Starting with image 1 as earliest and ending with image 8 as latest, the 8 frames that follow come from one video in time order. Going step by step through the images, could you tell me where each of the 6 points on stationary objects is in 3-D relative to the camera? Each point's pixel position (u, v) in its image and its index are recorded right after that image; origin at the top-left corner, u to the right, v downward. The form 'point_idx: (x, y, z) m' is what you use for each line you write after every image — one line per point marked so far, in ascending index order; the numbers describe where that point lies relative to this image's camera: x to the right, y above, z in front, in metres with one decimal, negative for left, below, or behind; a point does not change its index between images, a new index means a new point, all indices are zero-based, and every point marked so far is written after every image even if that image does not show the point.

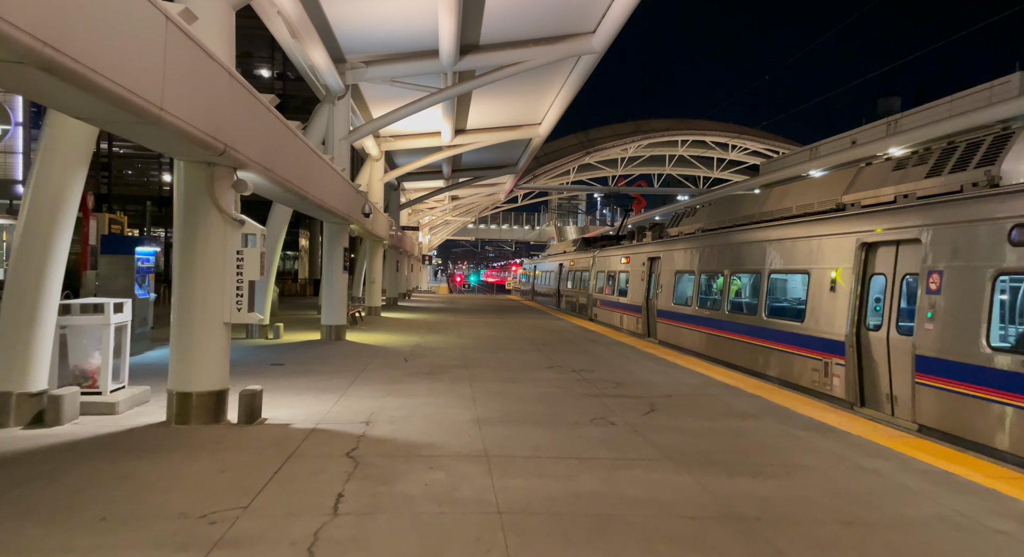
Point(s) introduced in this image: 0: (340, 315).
0: (-3.9, -0.9, +14.6) m
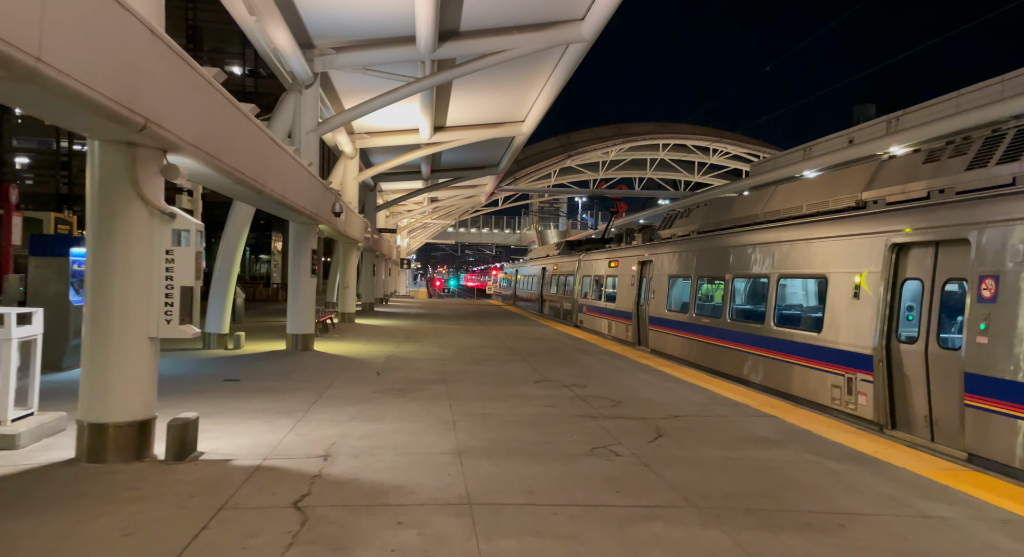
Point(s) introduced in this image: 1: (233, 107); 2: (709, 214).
0: (-4.3, -1.0, +13.4) m
1: (-3.1, +1.9, +6.9) m
2: (+4.1, +1.3, +12.9) m
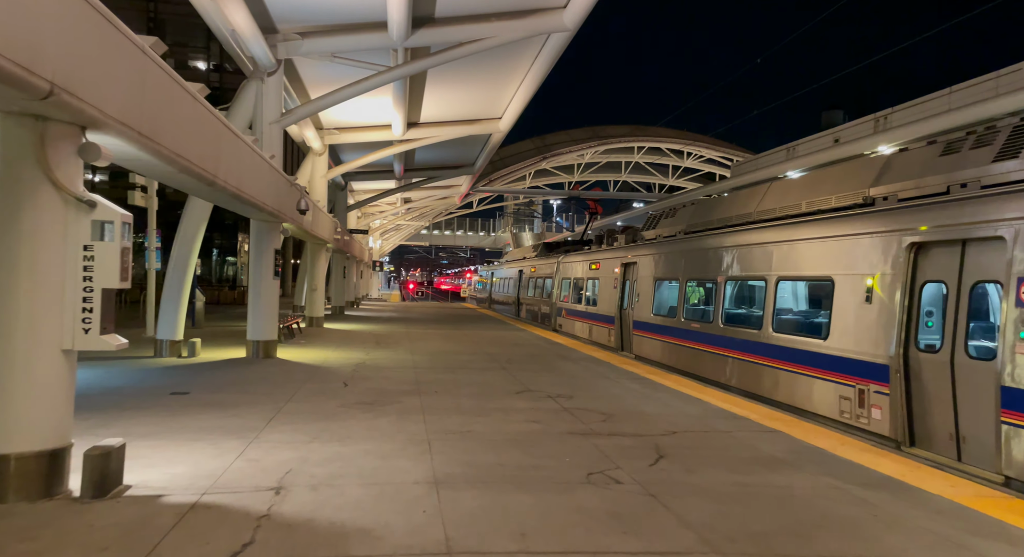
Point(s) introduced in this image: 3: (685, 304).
0: (-4.7, -1.0, +12.5) m
1: (-3.3, +1.9, +6.1) m
2: (+3.7, +1.3, +12.4) m
3: (+3.2, -0.5, +11.8) m
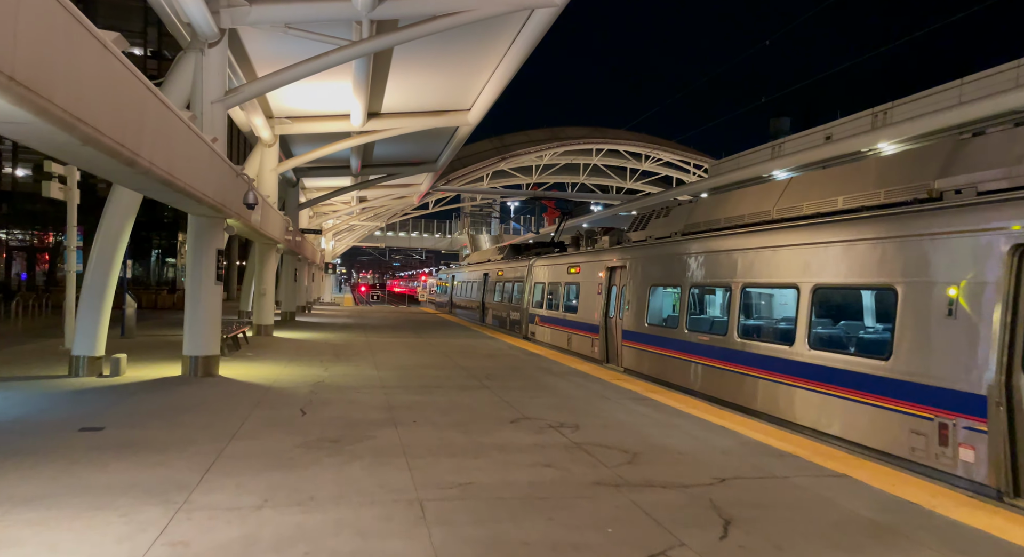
0: (-5.1, -1.1, +10.7) m
1: (-3.1, +1.8, +4.5) m
2: (+3.3, +1.2, +11.2) m
3: (+2.9, -0.6, +10.6) m
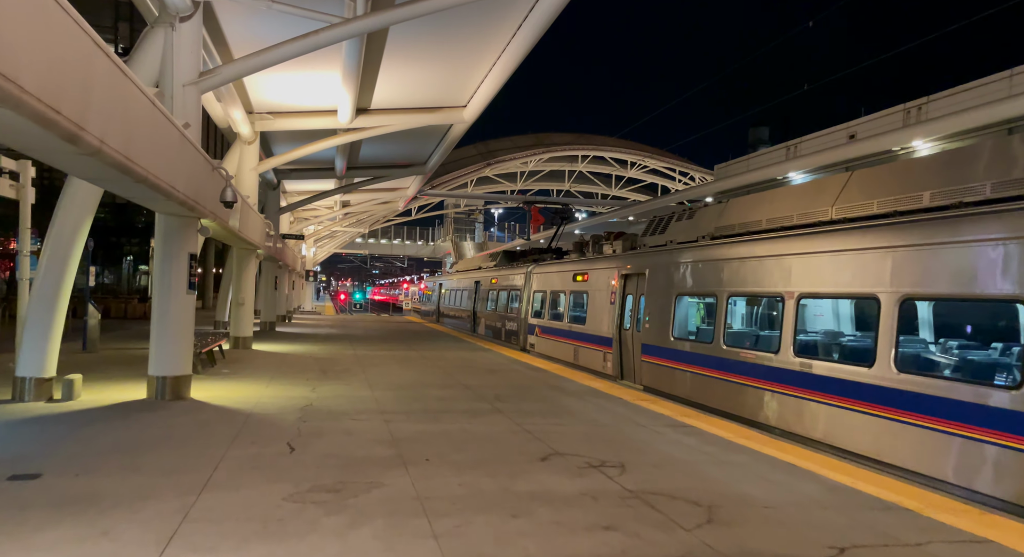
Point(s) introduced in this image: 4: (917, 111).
0: (-4.9, -1.2, +9.3) m
1: (-2.7, +1.8, +3.2) m
2: (+3.5, +1.0, +10.2) m
3: (+3.1, -0.7, +9.5) m
4: (+8.2, +3.4, +12.9) m
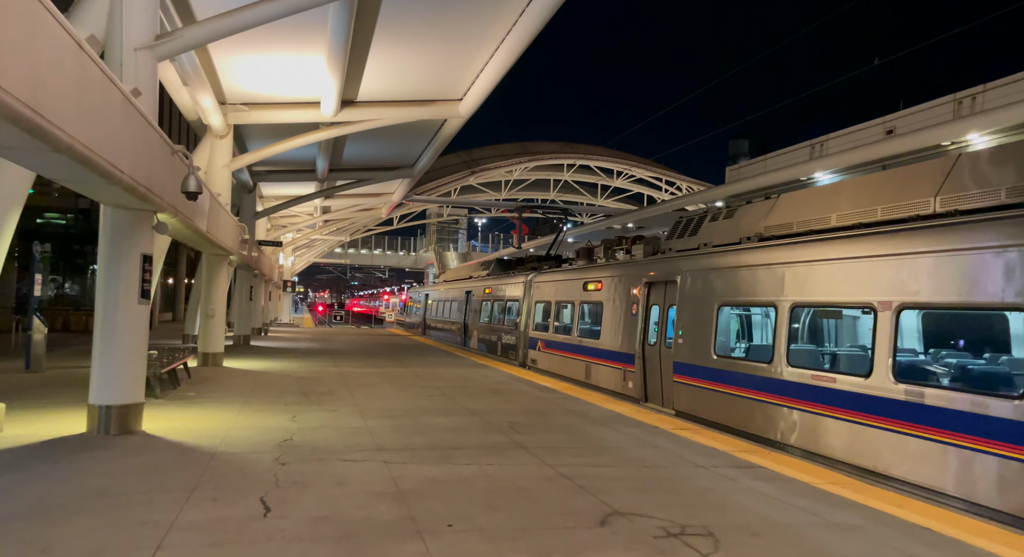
0: (-4.6, -1.3, +7.6) m
1: (-2.2, +1.8, +1.6) m
2: (+3.8, +0.9, +8.8) m
3: (+3.4, -0.8, +8.1) m
4: (+8.4, +3.2, +11.7) m
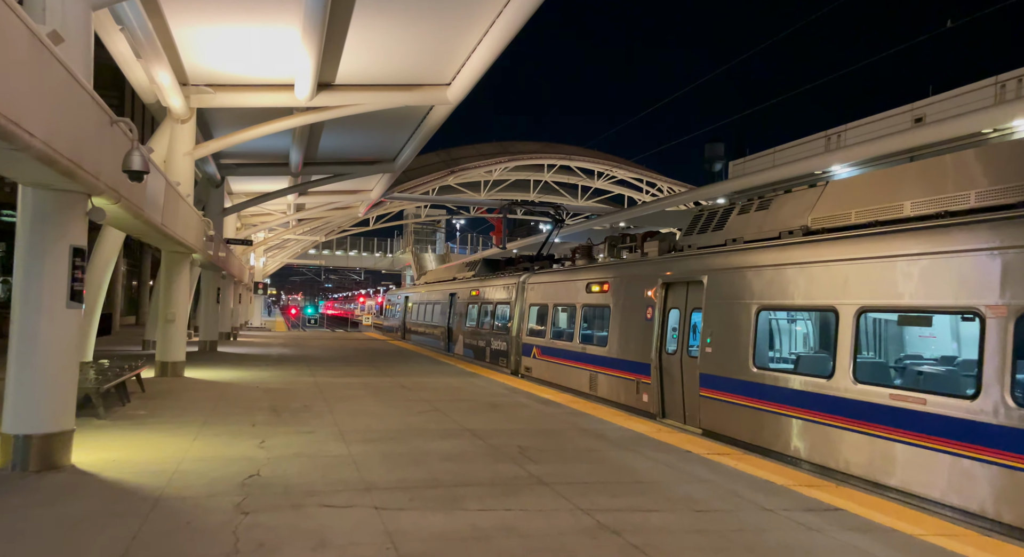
0: (-4.4, -1.3, +6.2) m
1: (-1.8, +1.8, +0.3) m
2: (+3.9, +0.9, +7.6) m
3: (+3.5, -0.8, +6.9) m
4: (+8.4, +3.2, +10.7) m
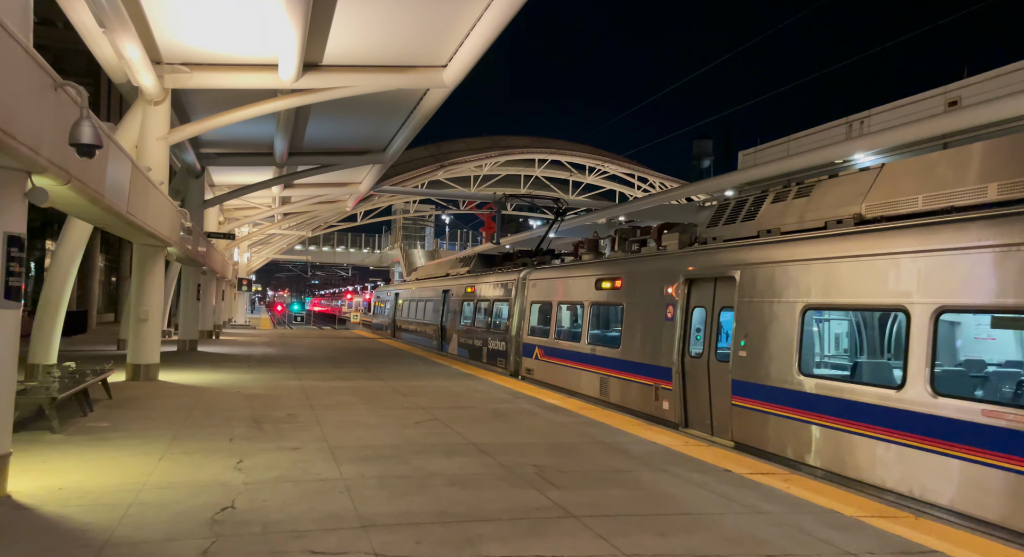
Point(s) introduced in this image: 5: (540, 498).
0: (-4.2, -1.2, +5.1) m
1: (-1.5, +1.8, -0.7) m
2: (+4.0, +1.0, +6.8) m
3: (+3.7, -0.8, +6.0) m
4: (+8.5, +3.2, +9.9) m
5: (+0.2, -1.9, +5.5) m
